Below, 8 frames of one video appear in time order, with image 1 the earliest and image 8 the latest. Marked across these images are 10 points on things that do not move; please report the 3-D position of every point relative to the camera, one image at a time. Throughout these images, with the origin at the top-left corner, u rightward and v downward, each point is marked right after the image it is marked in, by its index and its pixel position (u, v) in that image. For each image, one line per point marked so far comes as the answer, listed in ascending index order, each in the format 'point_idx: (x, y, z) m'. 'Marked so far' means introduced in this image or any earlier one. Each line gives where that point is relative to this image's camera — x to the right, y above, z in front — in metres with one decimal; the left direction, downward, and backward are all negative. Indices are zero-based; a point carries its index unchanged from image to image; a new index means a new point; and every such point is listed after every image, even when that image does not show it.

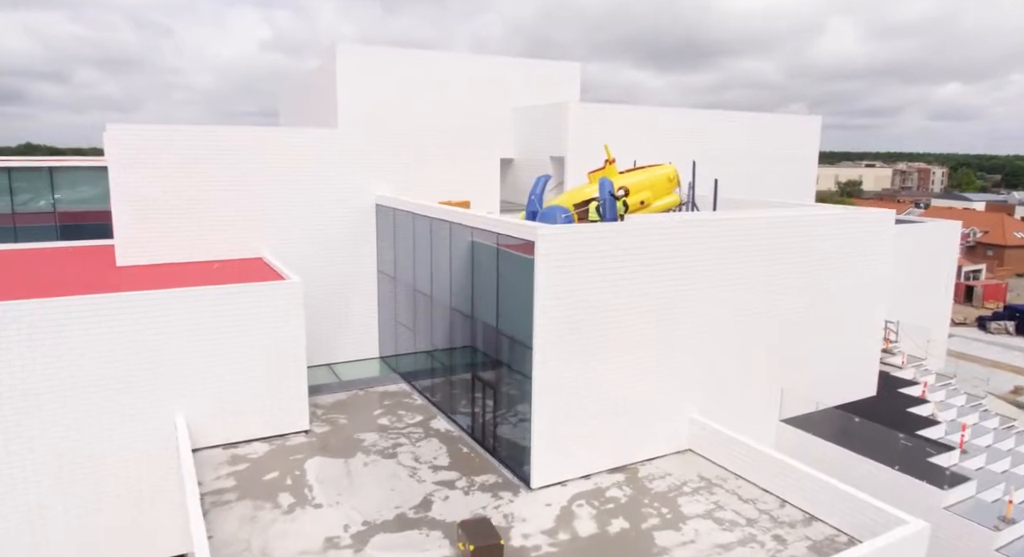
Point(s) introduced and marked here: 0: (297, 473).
0: (-3.3, -3.0, +10.4) m
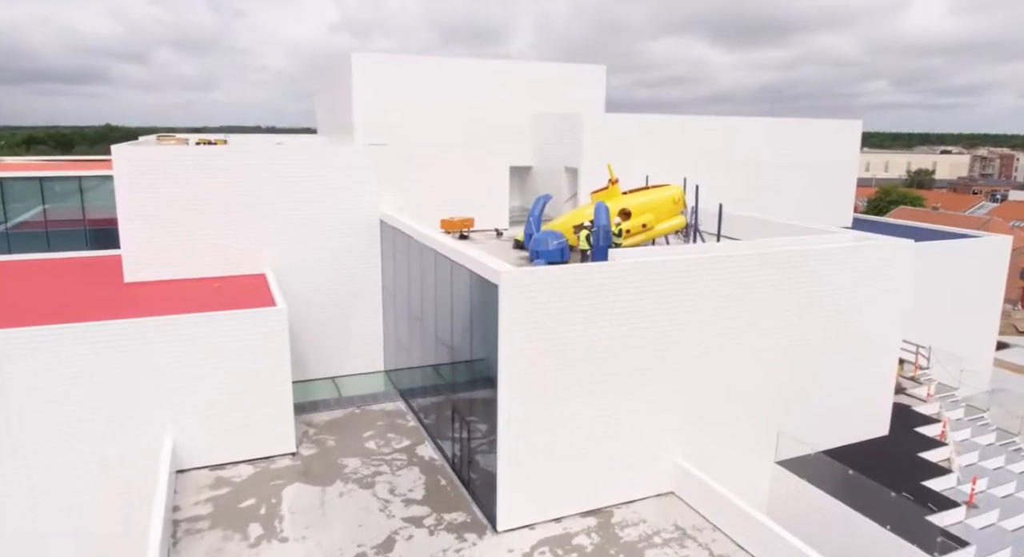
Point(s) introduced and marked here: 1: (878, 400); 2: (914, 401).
0: (-3.8, -3.5, +10.6) m
1: (+7.0, -2.3, +12.8) m
2: (+8.8, -2.7, +14.8) m
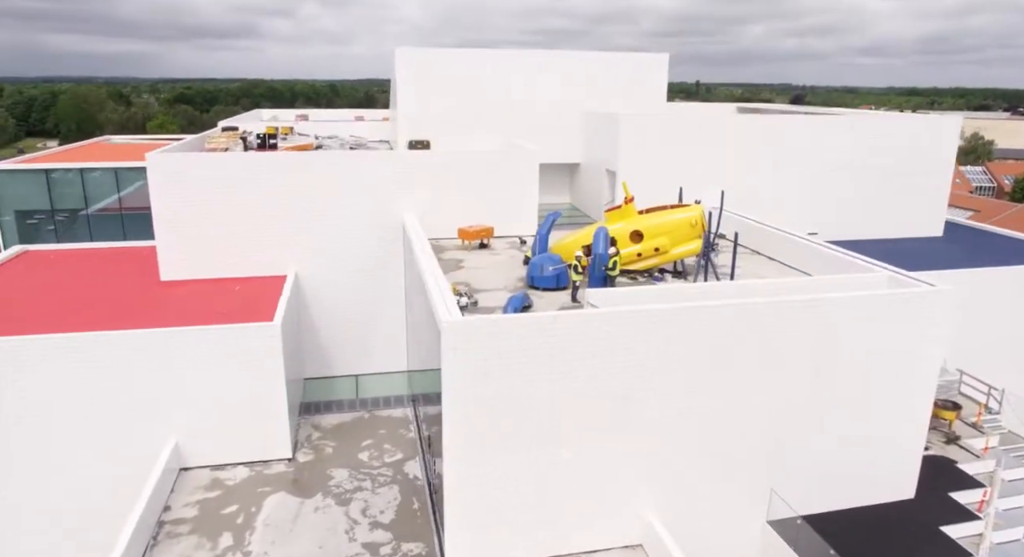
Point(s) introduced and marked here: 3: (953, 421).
0: (-4.3, -3.9, +11.3) m
1: (+6.7, -3.1, +11.5) m
2: (+8.9, -3.4, +13.2) m
3: (+9.1, -3.0, +14.0) m
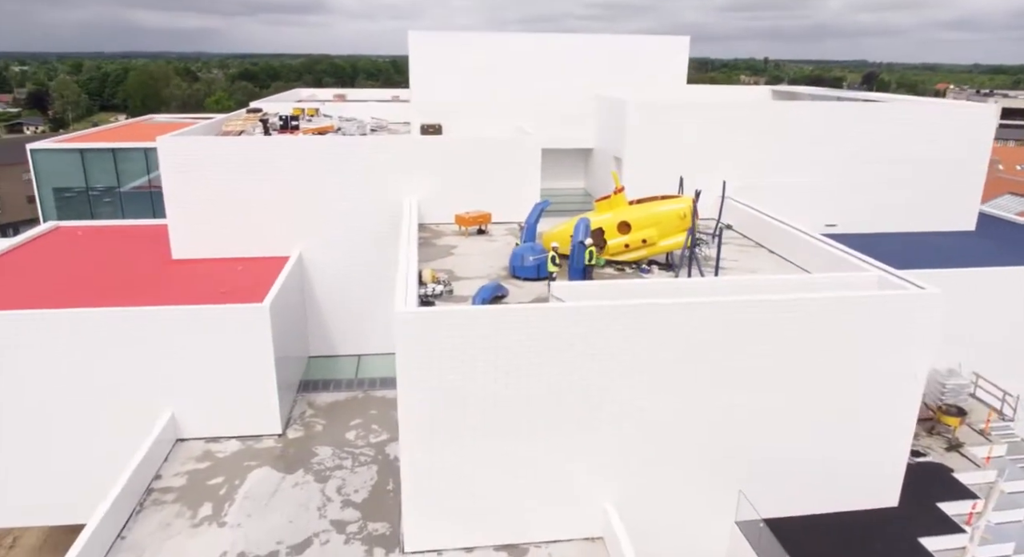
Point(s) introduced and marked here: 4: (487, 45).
0: (-4.8, -3.6, +11.8) m
1: (+6.1, -3.1, +11.1) m
2: (+8.5, -3.4, +12.6) m
3: (+8.8, -3.0, +13.4) m
4: (-0.7, +6.5, +18.8) m
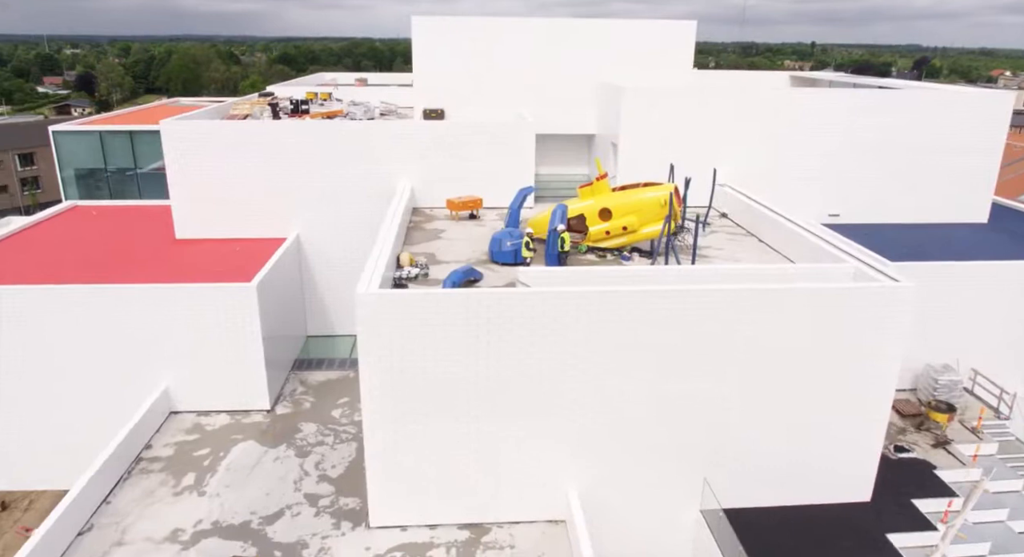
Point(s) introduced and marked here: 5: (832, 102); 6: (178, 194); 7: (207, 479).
0: (-5.3, -3.2, +12.3) m
1: (+5.6, -3.0, +11.0) m
2: (+8.0, -3.3, +12.4) m
3: (+8.4, -2.8, +13.2) m
4: (-0.6, +6.9, +18.8) m
5: (+8.1, +4.5, +17.2) m
6: (-8.0, +2.0, +16.2) m
7: (-5.2, -3.4, +11.6) m
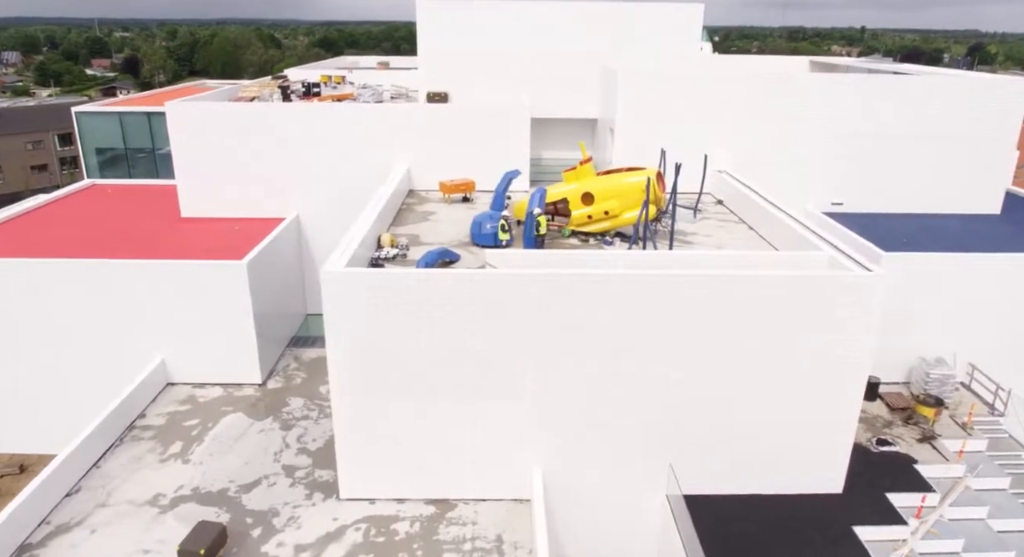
0: (-5.7, -2.8, +12.7) m
1: (+5.1, -2.8, +10.9) m
2: (+7.6, -3.2, +12.1) m
3: (+8.0, -2.7, +12.9) m
4: (-0.5, +7.4, +18.8) m
5: (+8.1, +4.7, +16.8) m
6: (-8.1, +2.6, +16.7) m
7: (-5.7, -3.0, +12.1) m
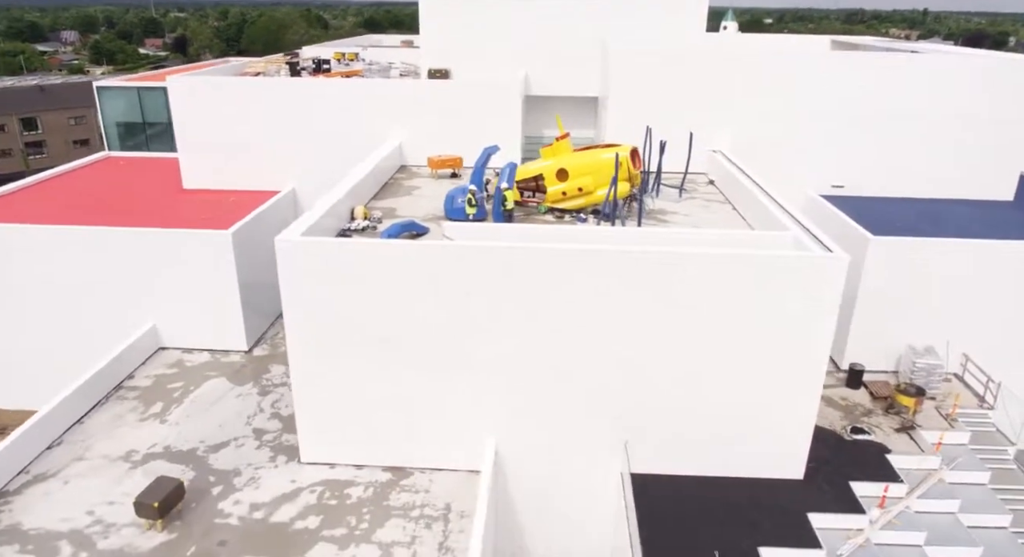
0: (-6.3, -2.1, +13.2) m
1: (+4.4, -2.5, +10.7) m
2: (+6.9, -2.9, +11.8) m
3: (+7.5, -2.4, +12.5) m
4: (-0.4, +8.0, +18.6) m
5: (+7.9, +5.1, +16.2) m
6: (-8.2, +3.4, +17.2) m
7: (-6.3, -2.4, +12.5) m
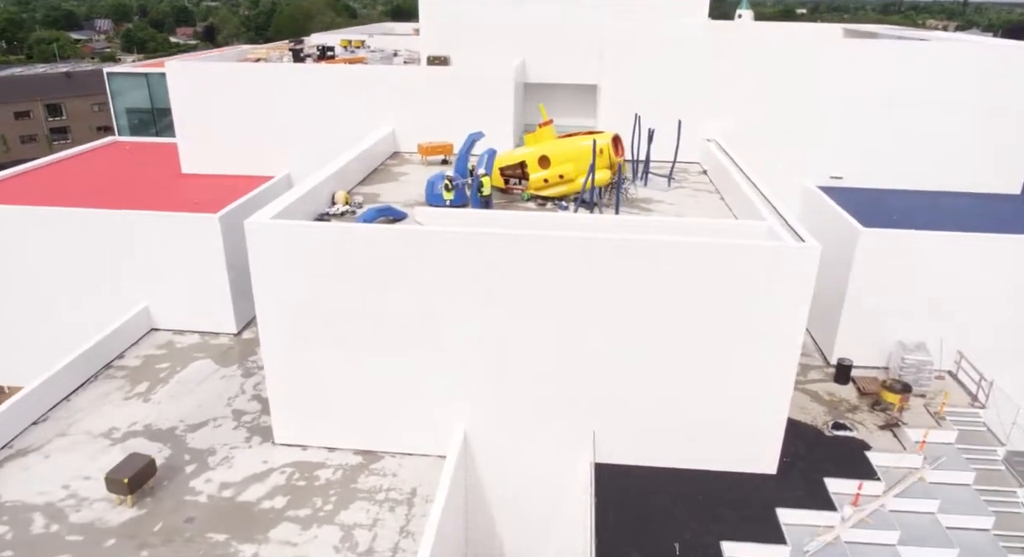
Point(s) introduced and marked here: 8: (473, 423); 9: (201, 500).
0: (-6.7, -1.8, +13.4) m
1: (+3.9, -2.4, +10.5) m
2: (+6.5, -2.8, +11.5) m
3: (+7.0, -2.3, +12.2) m
4: (-0.4, +8.3, +18.5) m
5: (+7.8, +5.2, +15.8) m
6: (-8.4, +3.8, +17.4) m
7: (-6.7, -2.1, +12.8) m
8: (-0.6, -2.3, +10.9) m
9: (-4.6, -3.3, +10.0) m
